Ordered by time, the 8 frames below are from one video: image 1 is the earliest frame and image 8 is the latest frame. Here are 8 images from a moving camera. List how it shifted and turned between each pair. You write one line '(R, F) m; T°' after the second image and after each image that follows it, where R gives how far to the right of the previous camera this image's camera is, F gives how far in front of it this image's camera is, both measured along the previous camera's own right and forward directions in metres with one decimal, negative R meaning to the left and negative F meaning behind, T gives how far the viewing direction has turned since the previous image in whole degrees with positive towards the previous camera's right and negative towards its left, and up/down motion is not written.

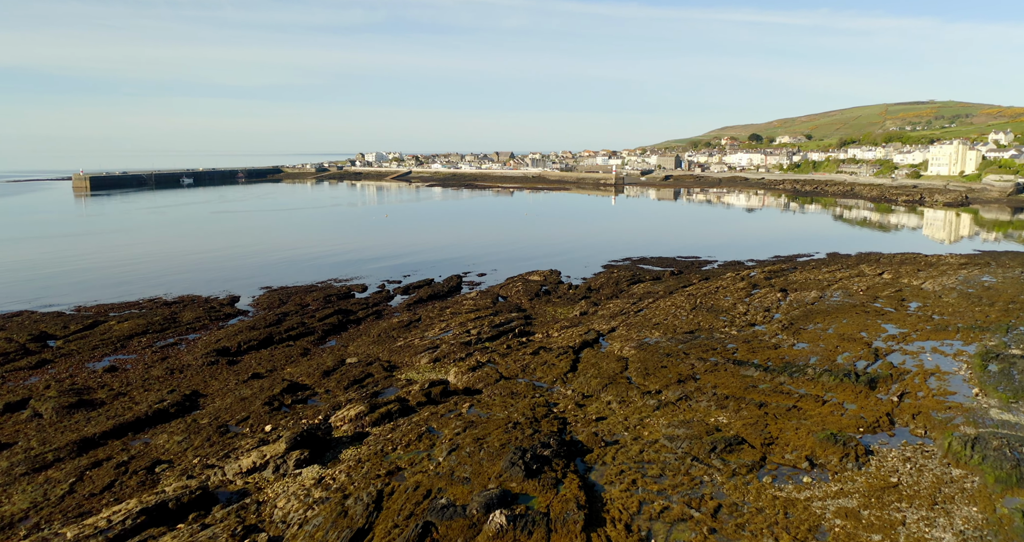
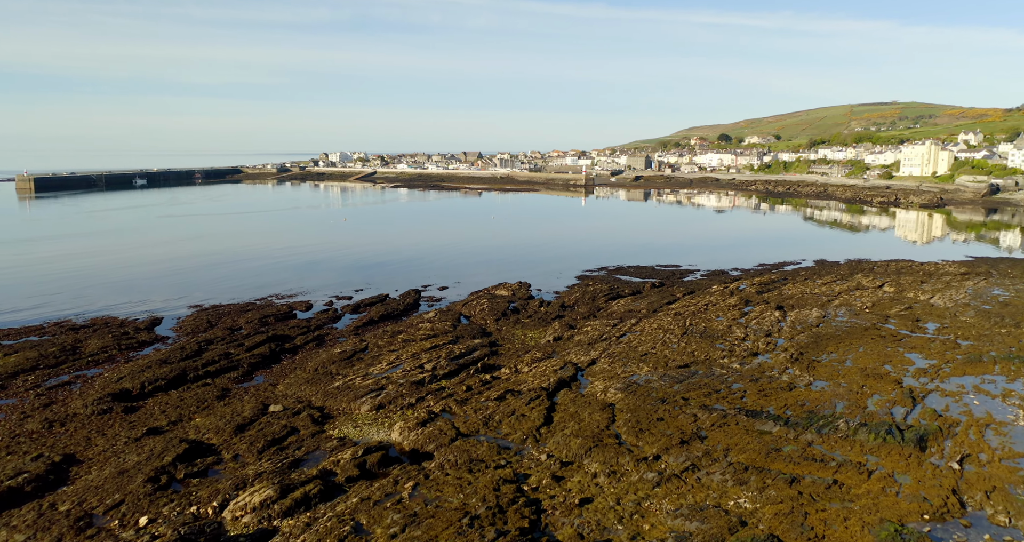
(+0.2, +2.5) m; +3°
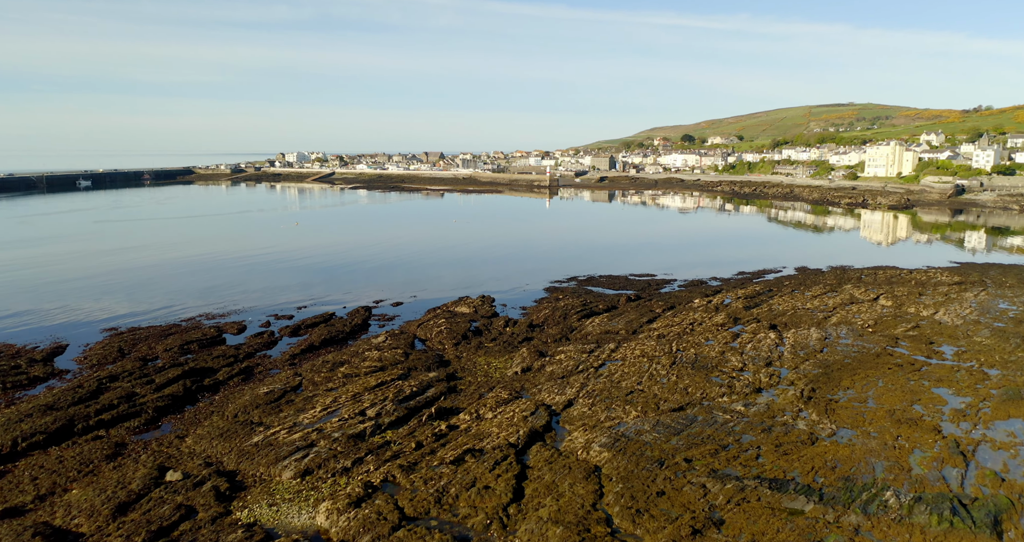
(+0.1, +2.2) m; +3°
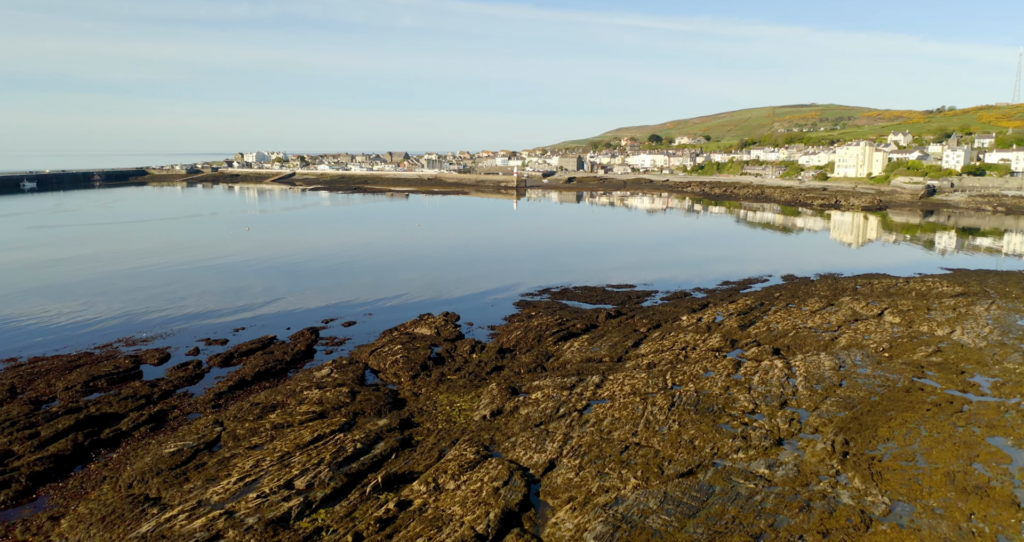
(0.0, +2.2) m; +3°
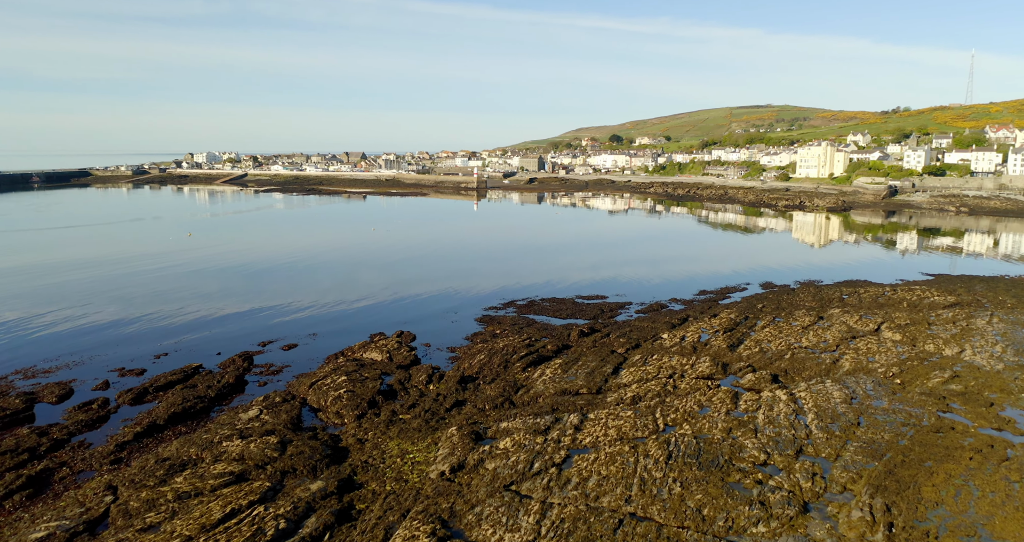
(0.0, +1.9) m; +3°
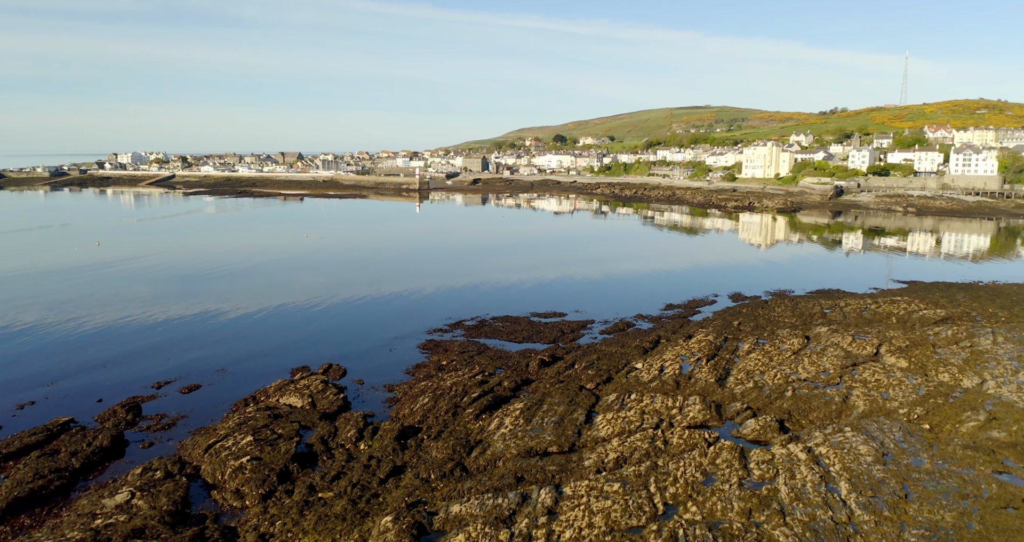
(-0.1, +2.5) m; +5°
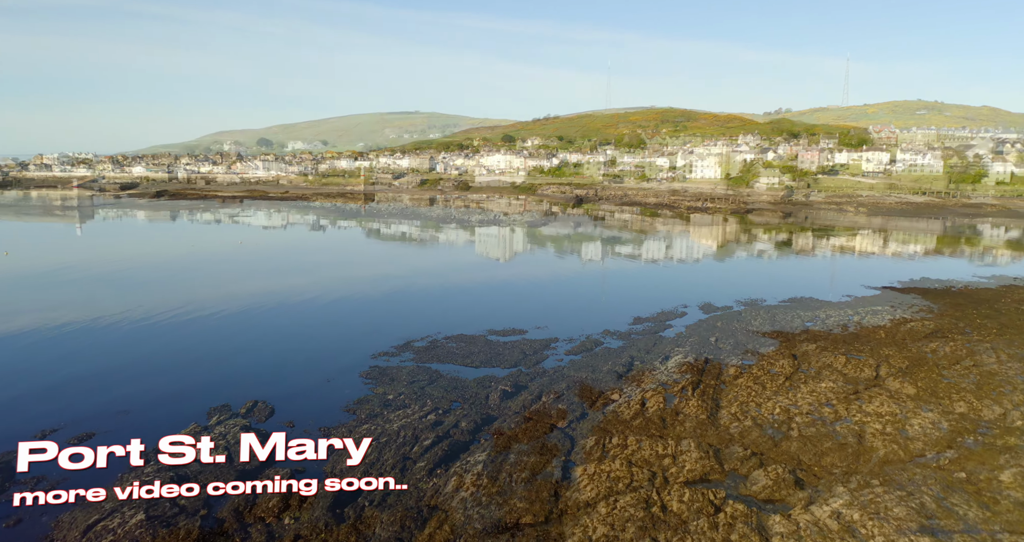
(-0.1, +1.9) m; +4°
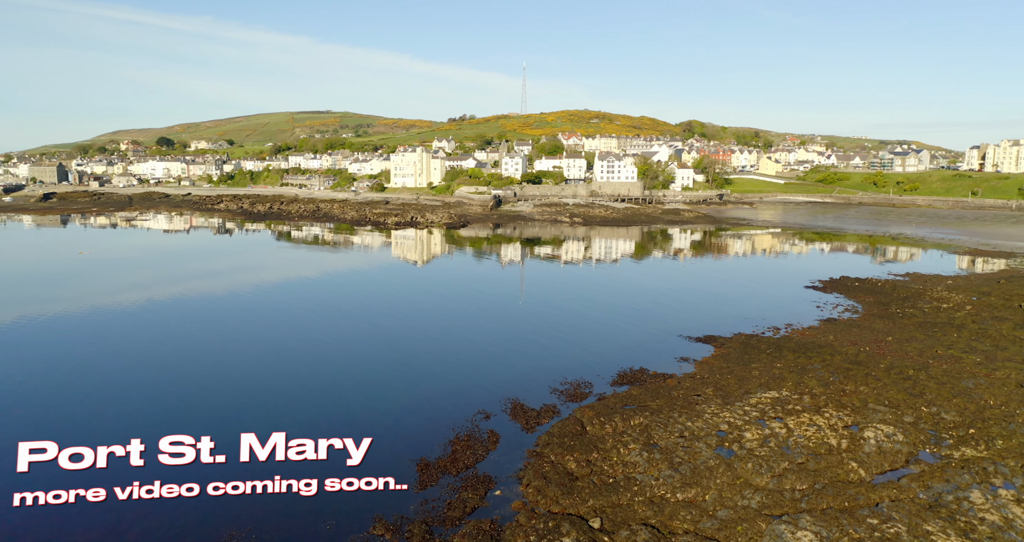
(-0.2, +2.3) m; +7°
